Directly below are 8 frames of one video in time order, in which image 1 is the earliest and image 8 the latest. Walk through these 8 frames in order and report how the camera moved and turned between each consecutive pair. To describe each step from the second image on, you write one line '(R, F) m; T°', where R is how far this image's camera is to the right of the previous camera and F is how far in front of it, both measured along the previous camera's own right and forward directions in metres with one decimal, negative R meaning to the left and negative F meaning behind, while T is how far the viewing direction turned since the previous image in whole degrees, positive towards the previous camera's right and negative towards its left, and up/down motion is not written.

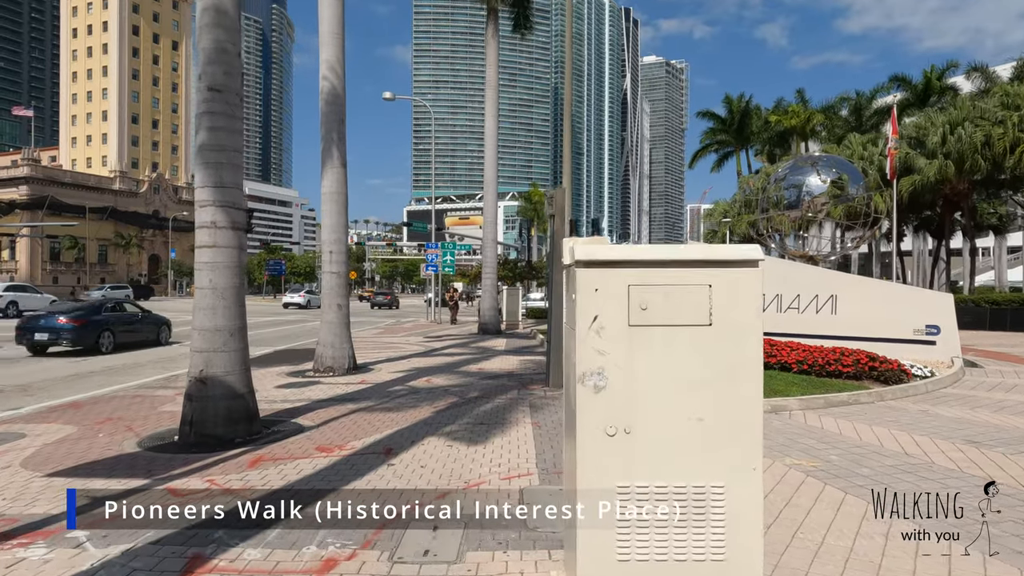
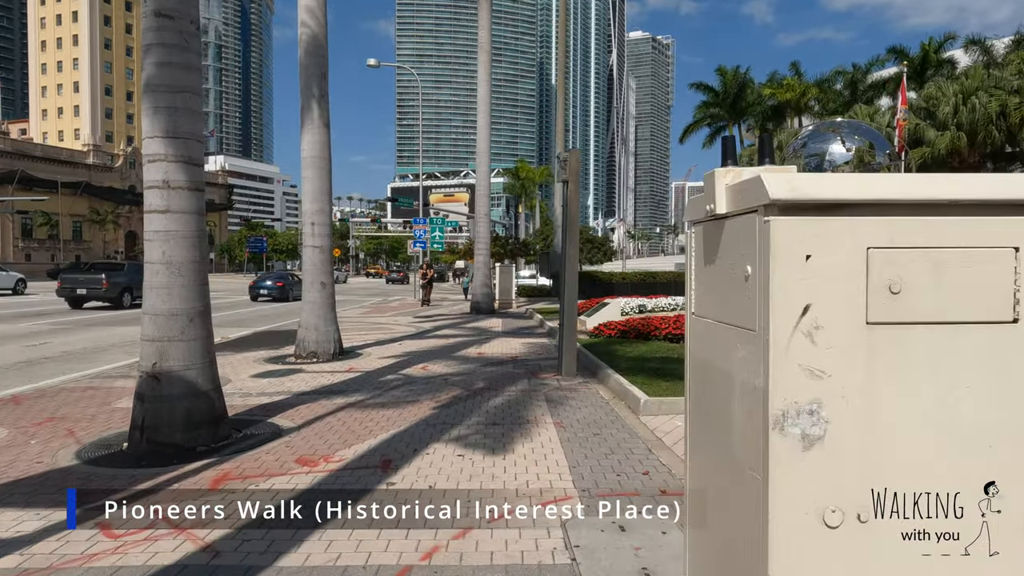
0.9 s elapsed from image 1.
(-0.3, +1.3) m; +1°
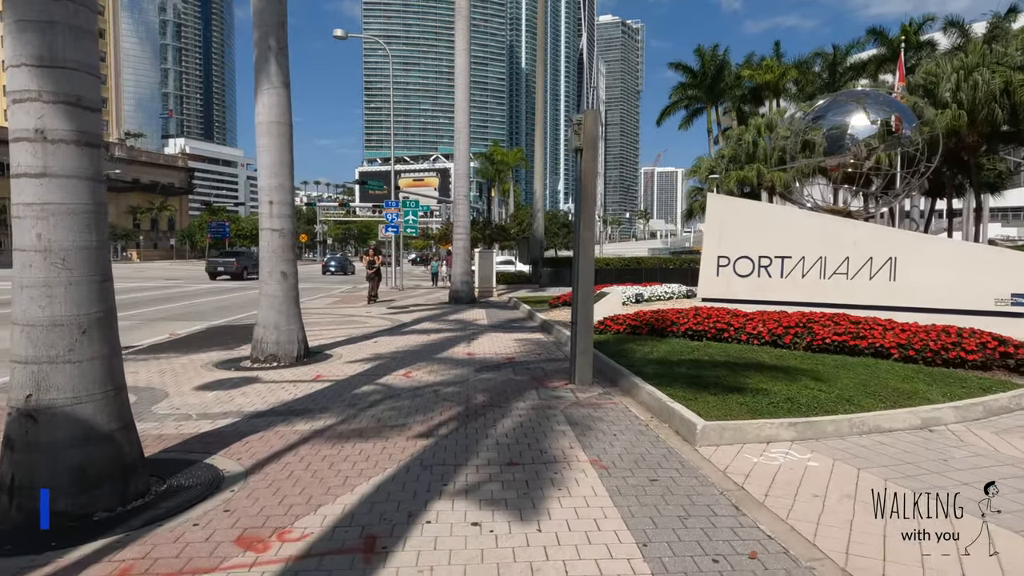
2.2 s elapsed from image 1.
(-0.4, +1.7) m; +3°
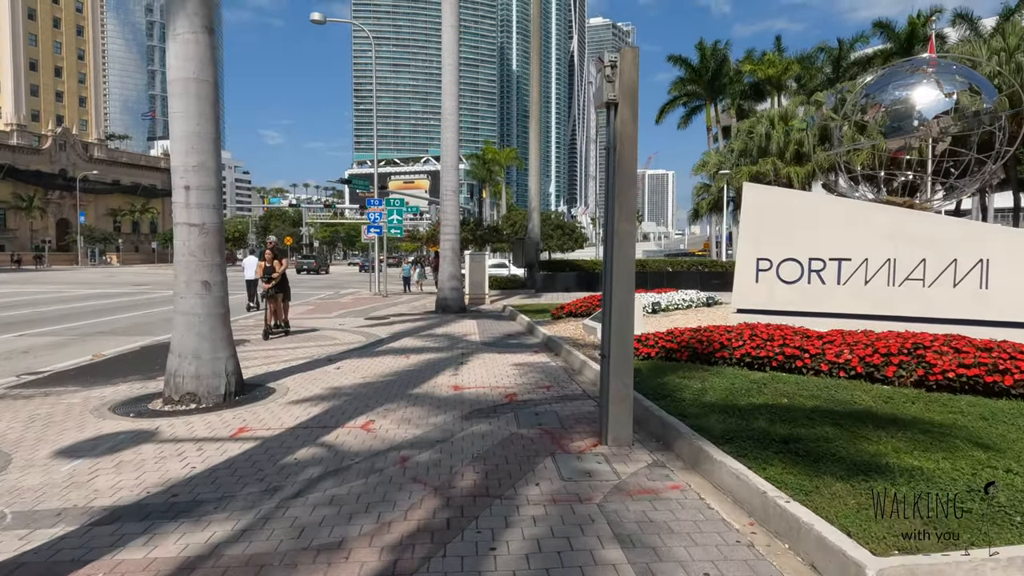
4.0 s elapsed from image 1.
(-0.1, +2.5) m; +1°
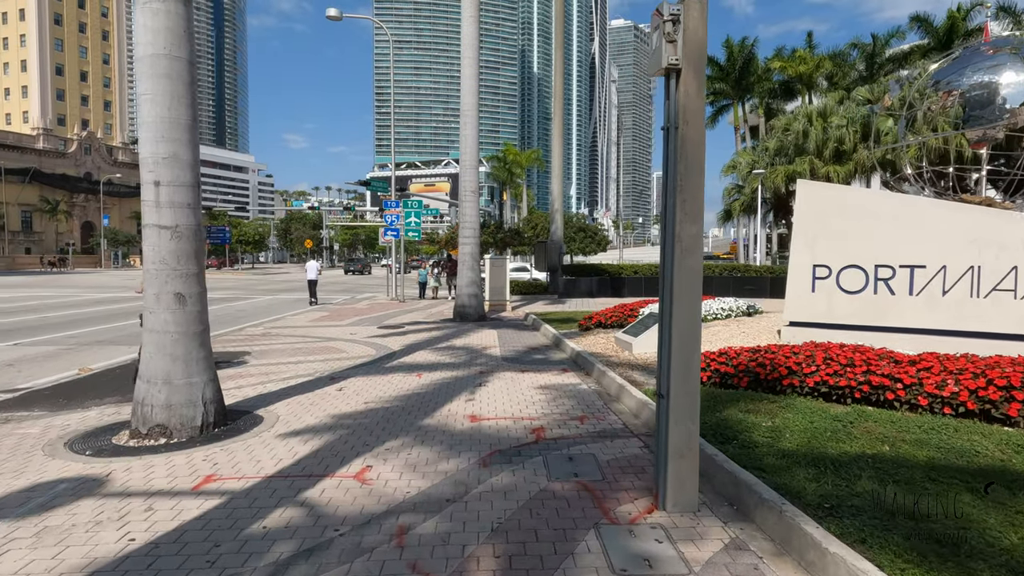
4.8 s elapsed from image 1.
(-0.1, +1.2) m; -2°
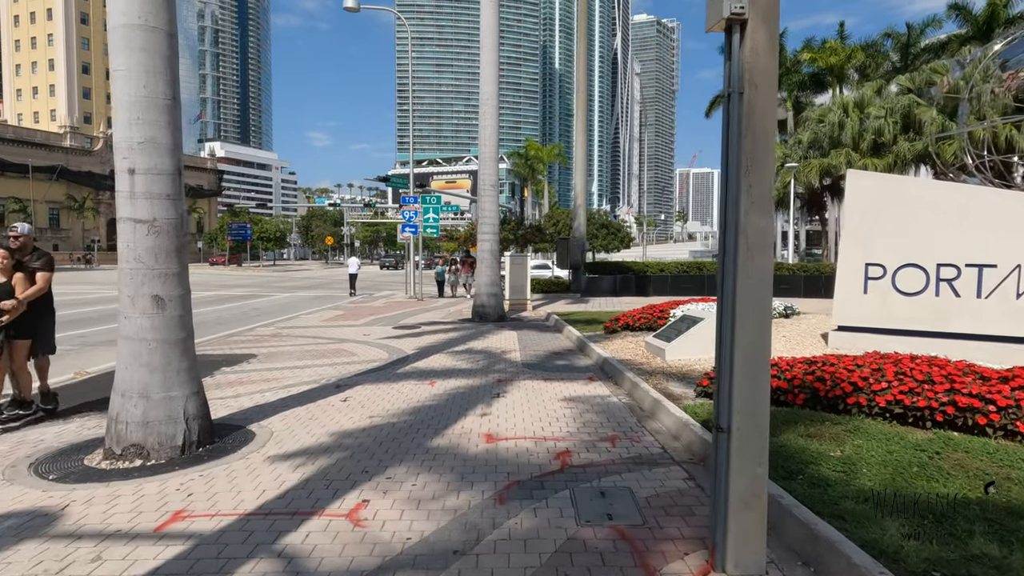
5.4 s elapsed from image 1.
(0.0, +0.8) m; -2°
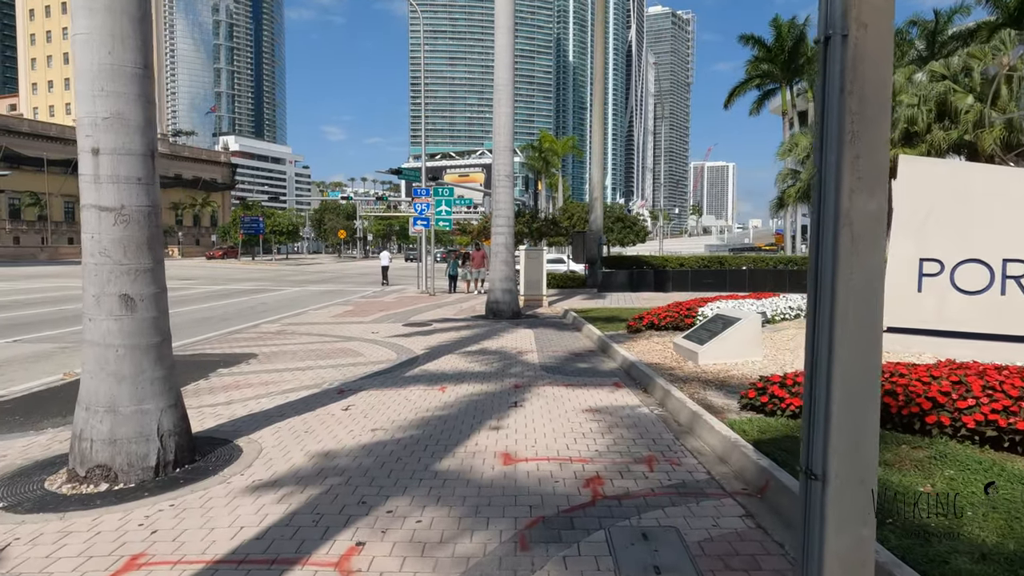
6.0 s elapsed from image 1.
(-0.1, +0.8) m; -1°
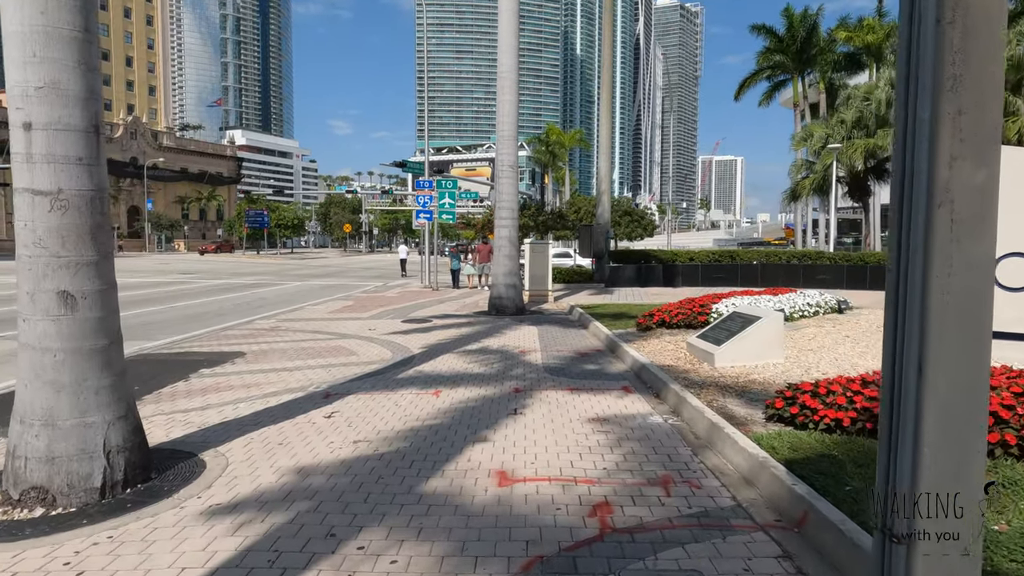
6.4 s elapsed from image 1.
(+0.1, +0.7) m; -1°
